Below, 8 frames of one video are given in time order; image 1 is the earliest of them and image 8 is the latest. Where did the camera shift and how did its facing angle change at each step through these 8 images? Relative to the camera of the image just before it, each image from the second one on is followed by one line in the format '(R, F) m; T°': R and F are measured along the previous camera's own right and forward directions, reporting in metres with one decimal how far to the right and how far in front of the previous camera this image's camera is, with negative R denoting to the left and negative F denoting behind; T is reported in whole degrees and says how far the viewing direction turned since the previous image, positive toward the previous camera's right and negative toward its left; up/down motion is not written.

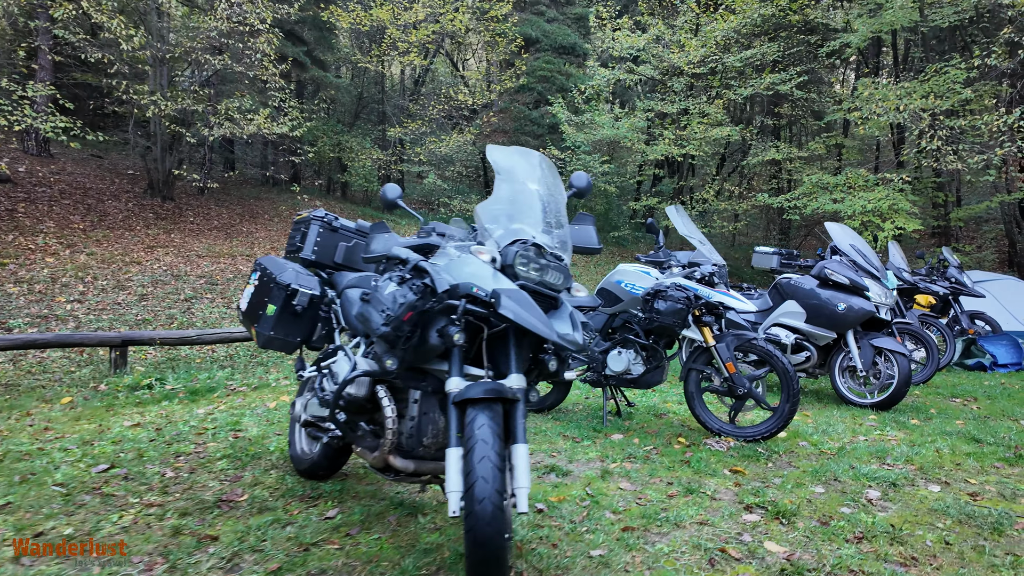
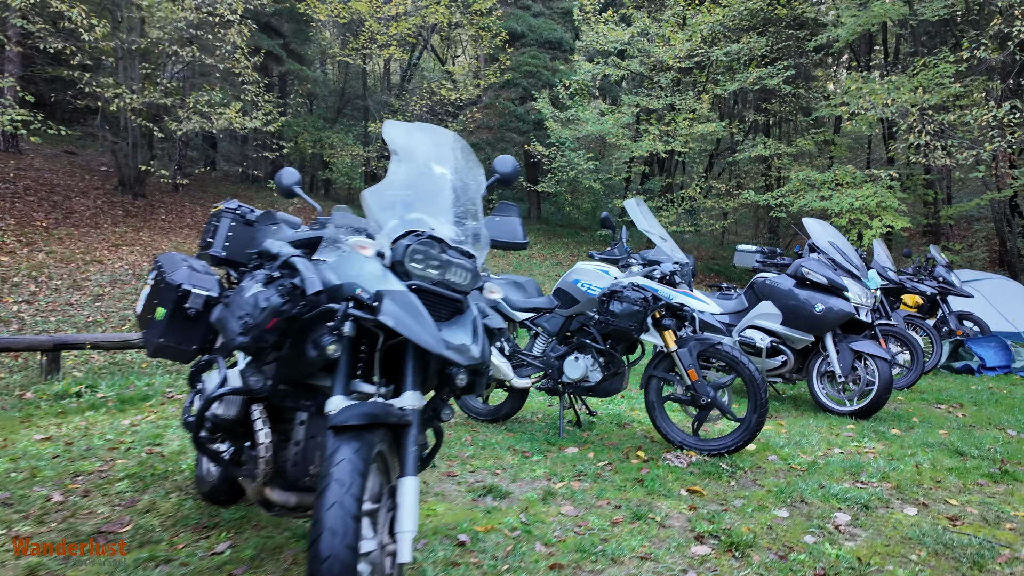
(+0.4, +0.4) m; 0°
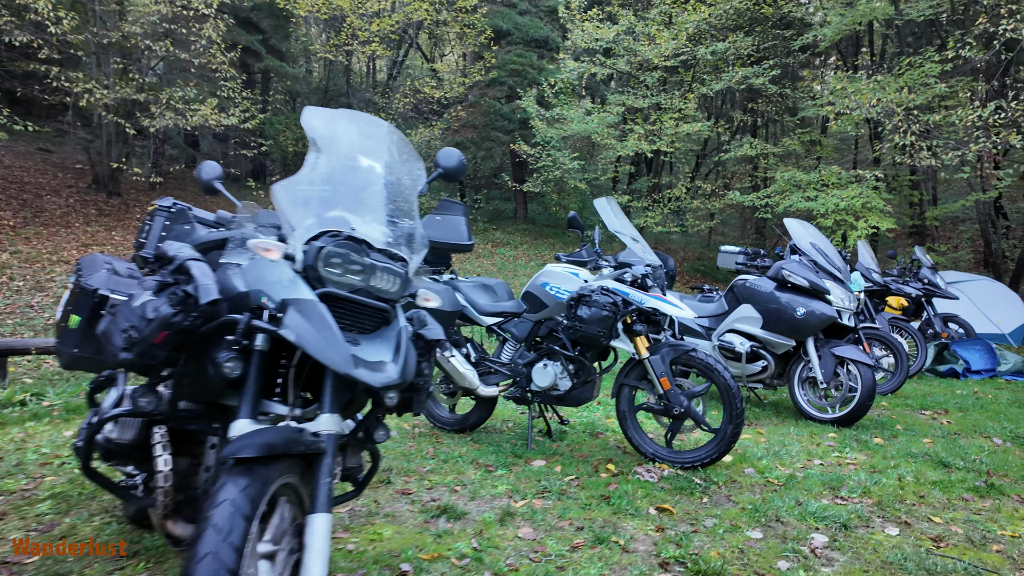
(+0.2, +0.2) m; +1°
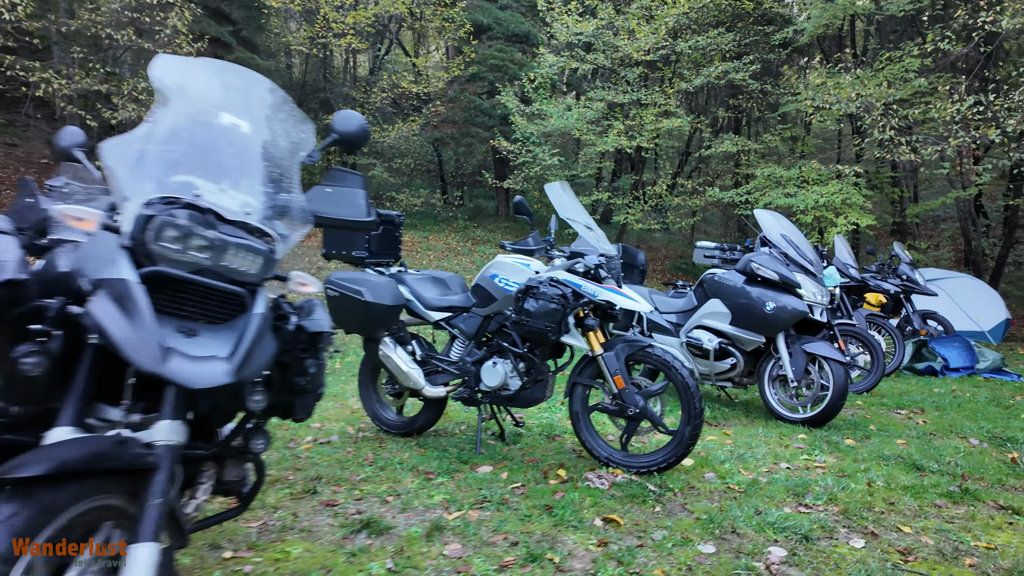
(+0.3, +0.3) m; +1°
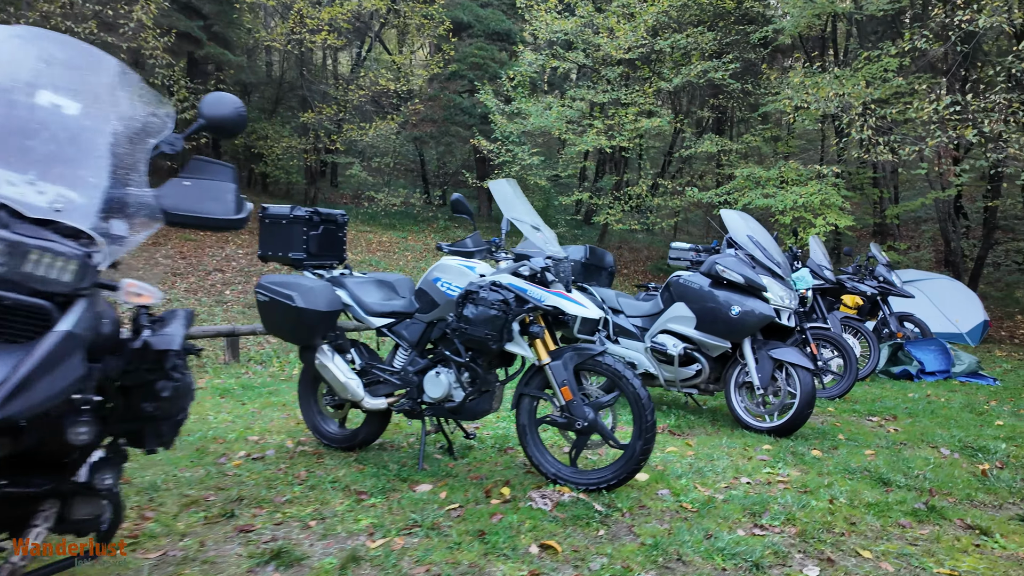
(+0.3, +0.2) m; +1°
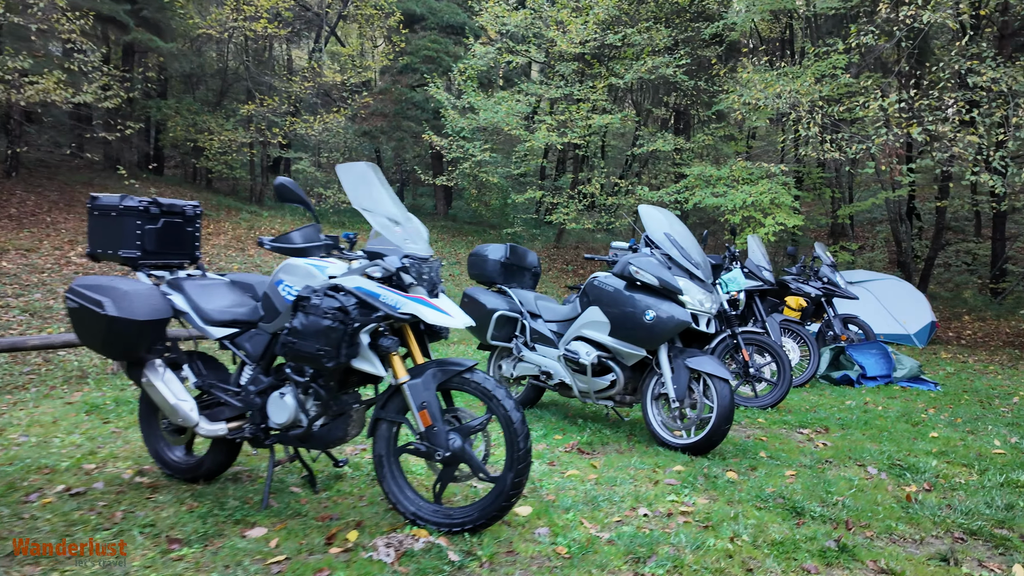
(+0.6, +0.5) m; +3°
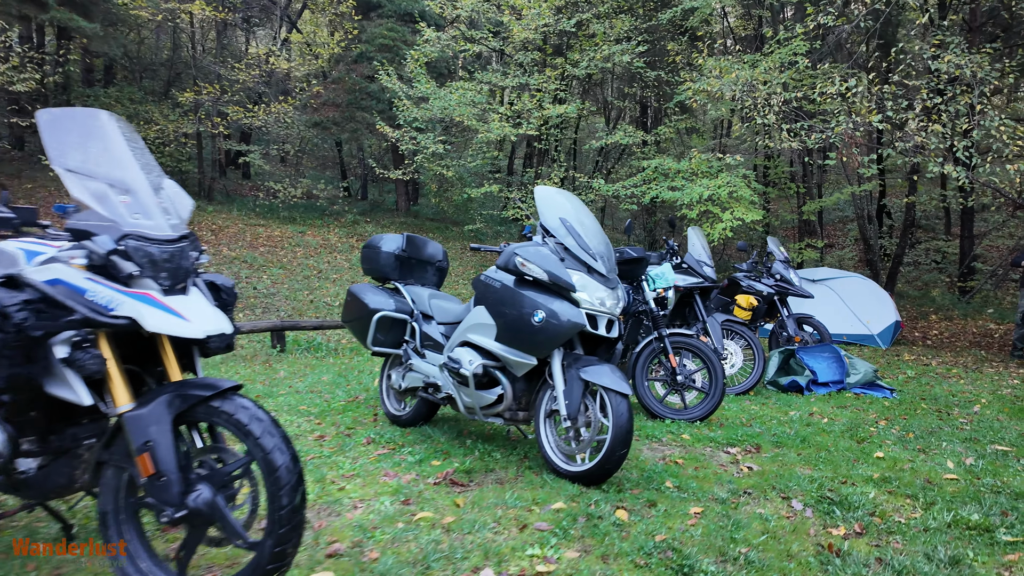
(+0.8, +0.7) m; +2°
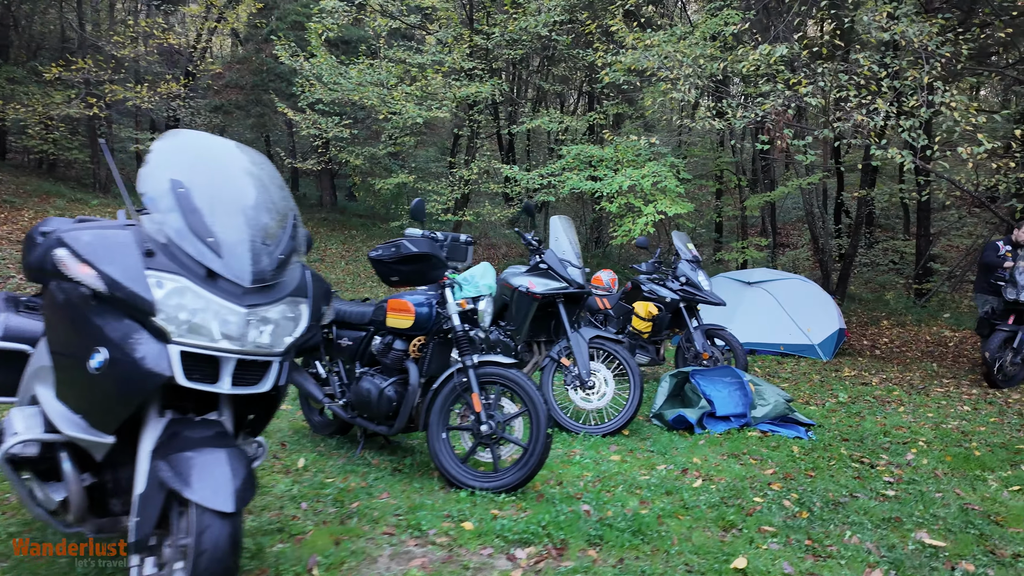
(+1.5, +1.5) m; +2°
